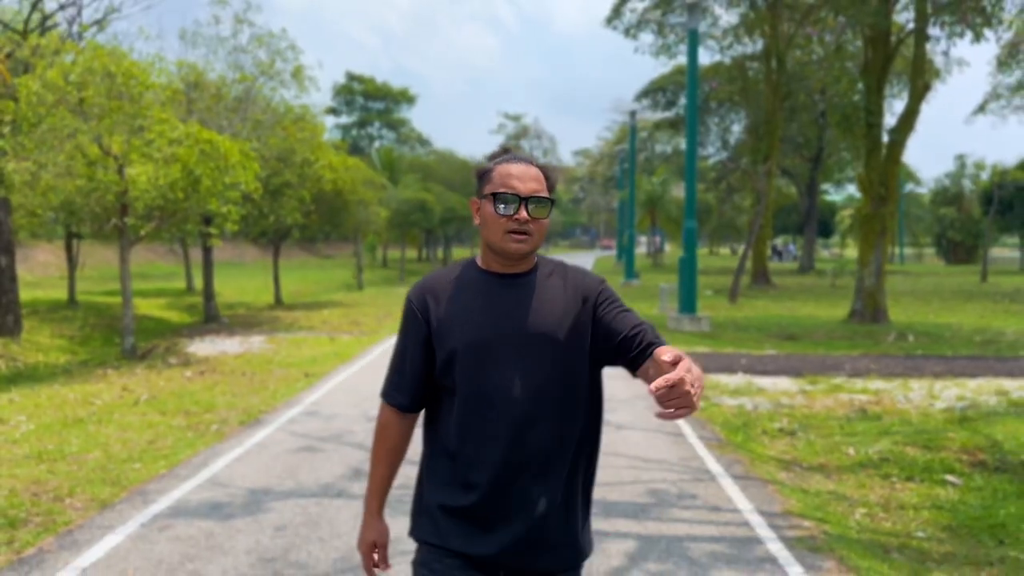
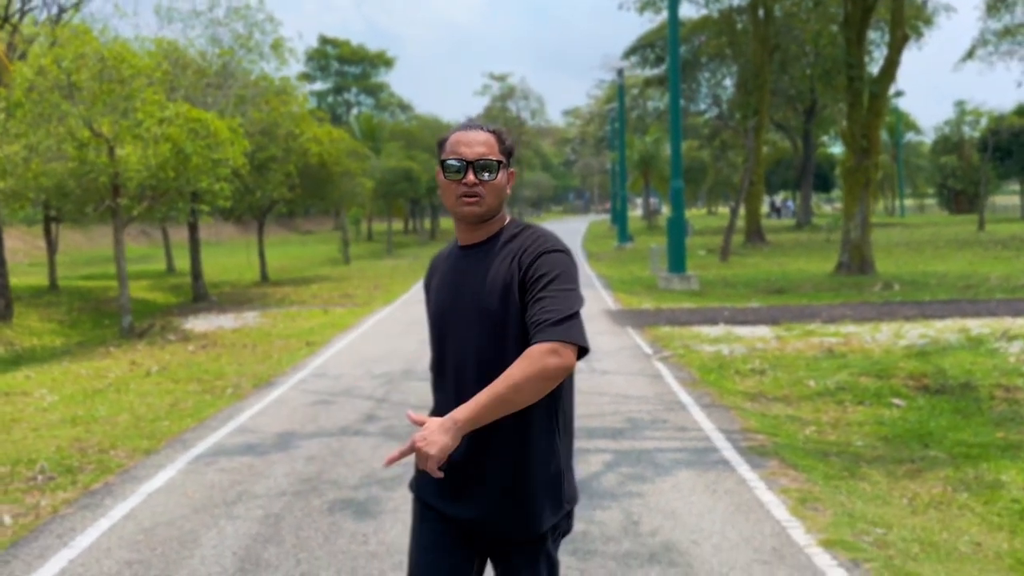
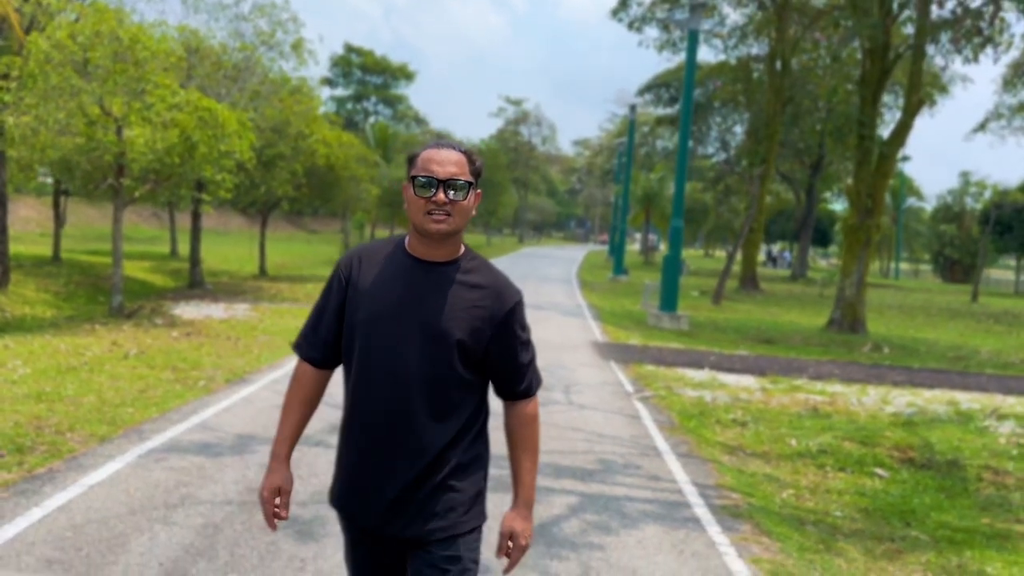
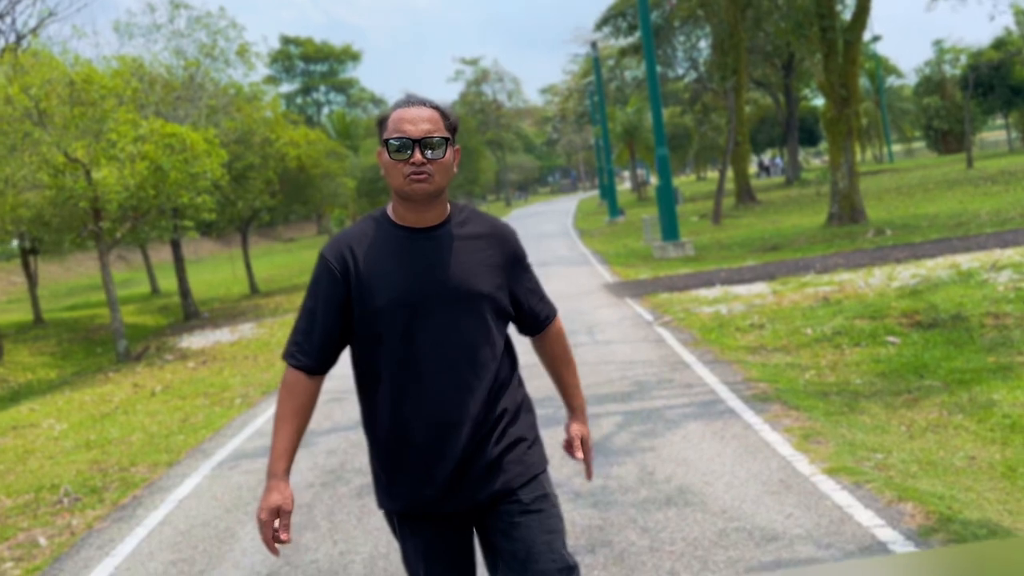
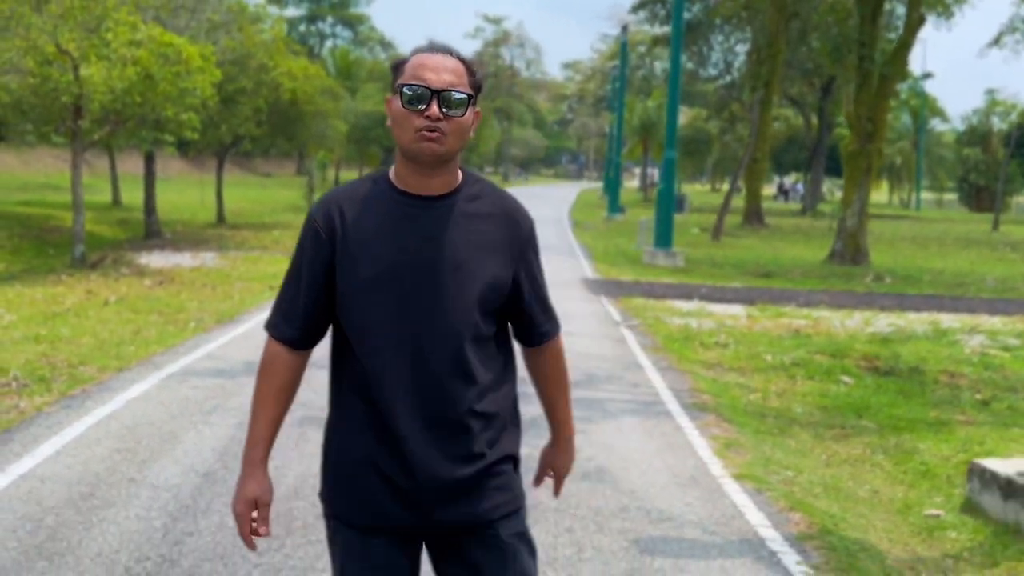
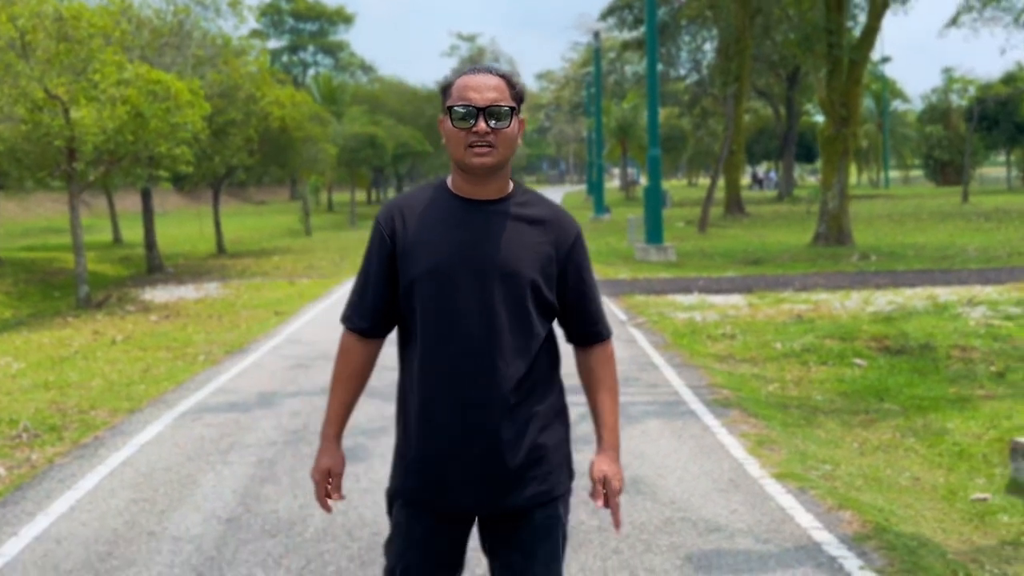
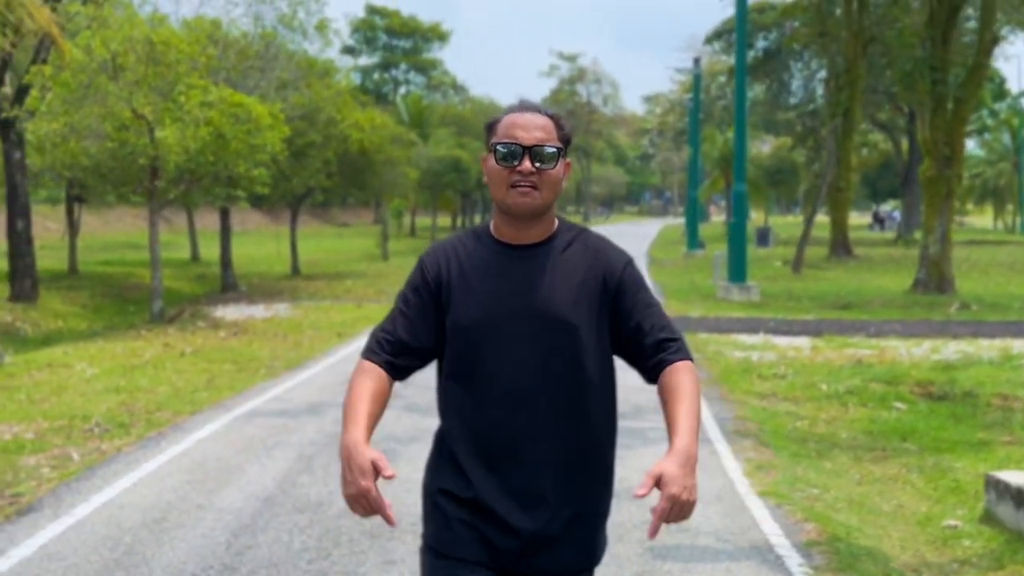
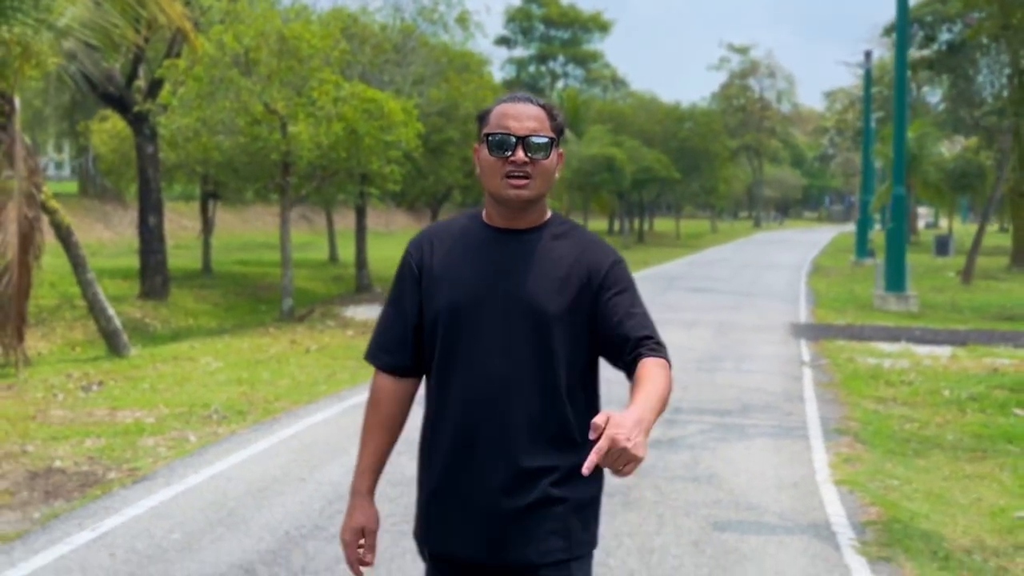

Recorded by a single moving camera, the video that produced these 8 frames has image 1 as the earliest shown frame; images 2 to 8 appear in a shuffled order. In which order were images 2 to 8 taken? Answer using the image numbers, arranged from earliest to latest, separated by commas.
3, 2, 4, 6, 5, 7, 8
